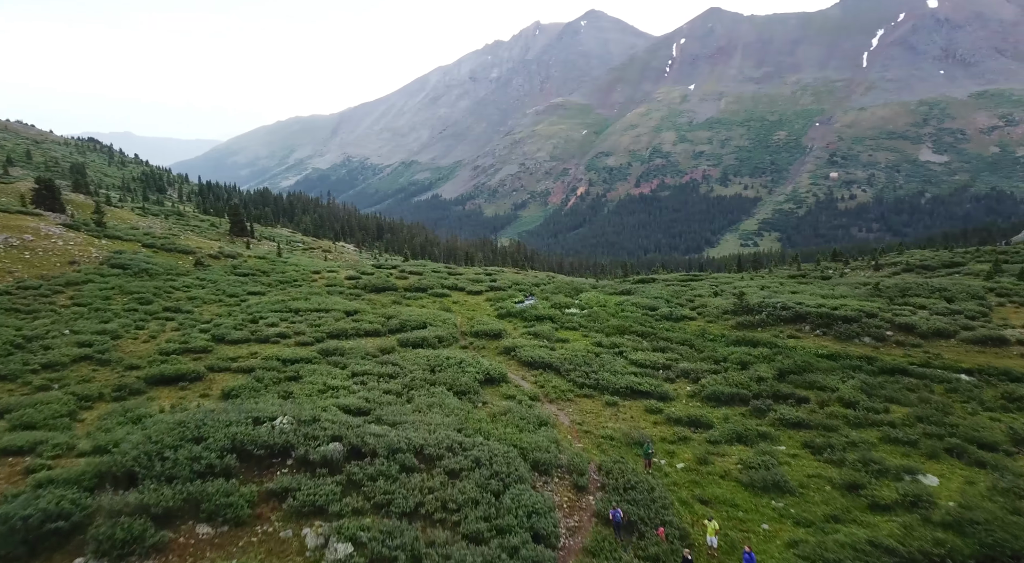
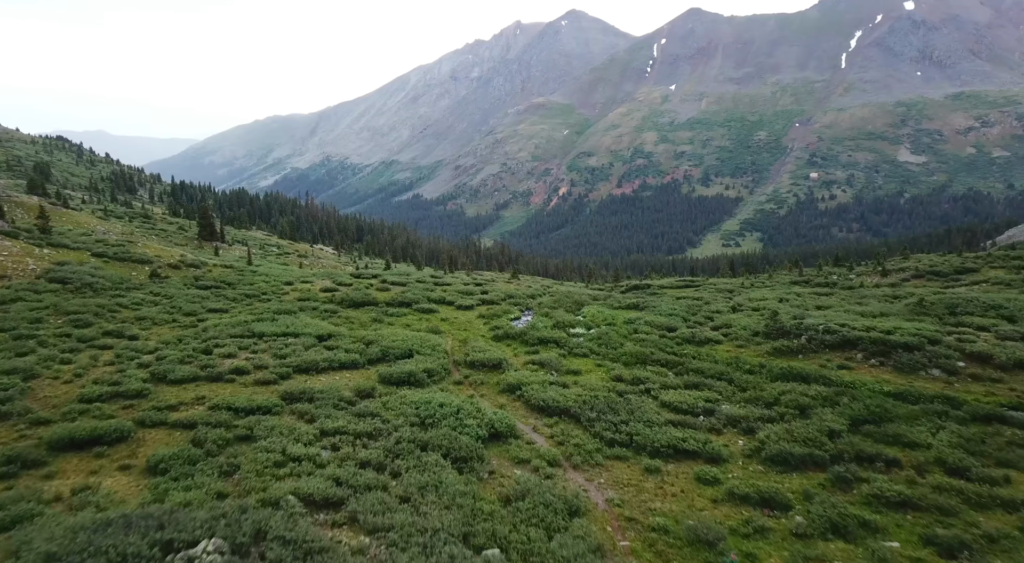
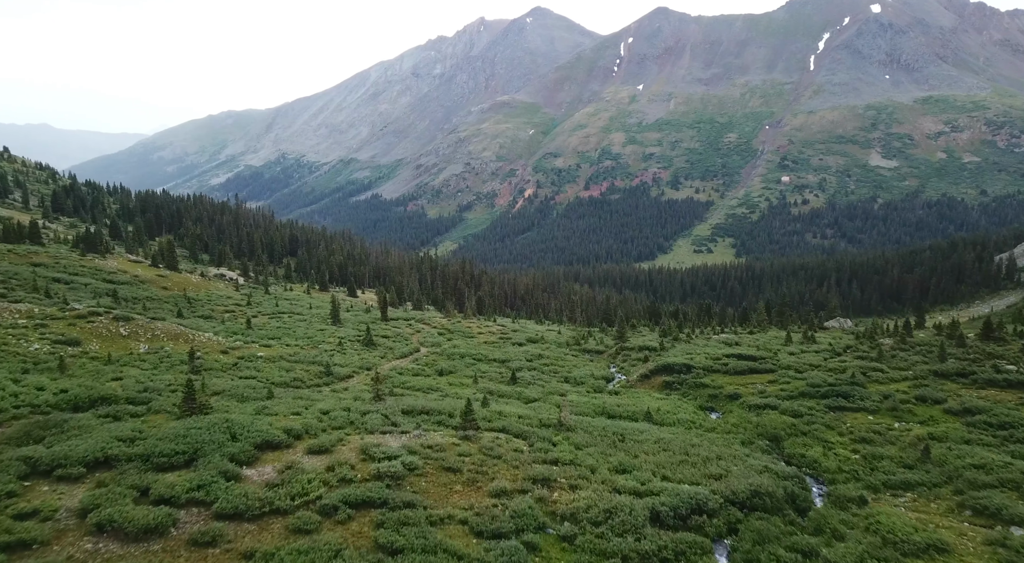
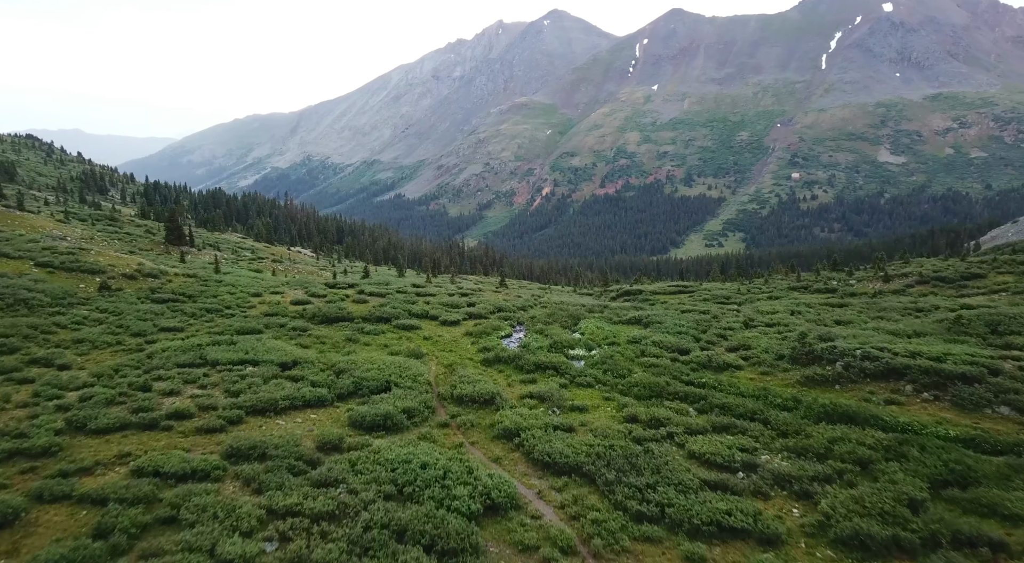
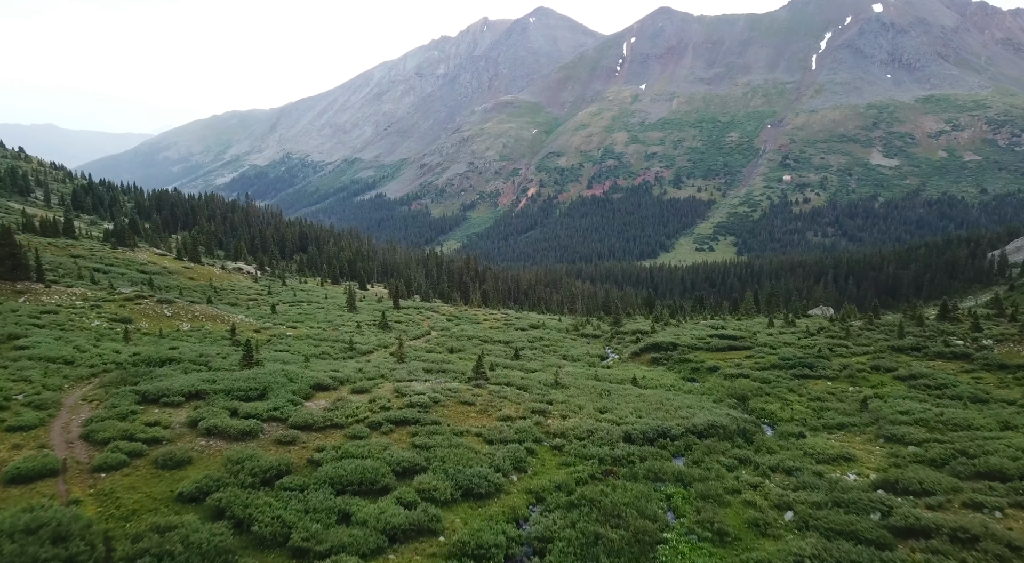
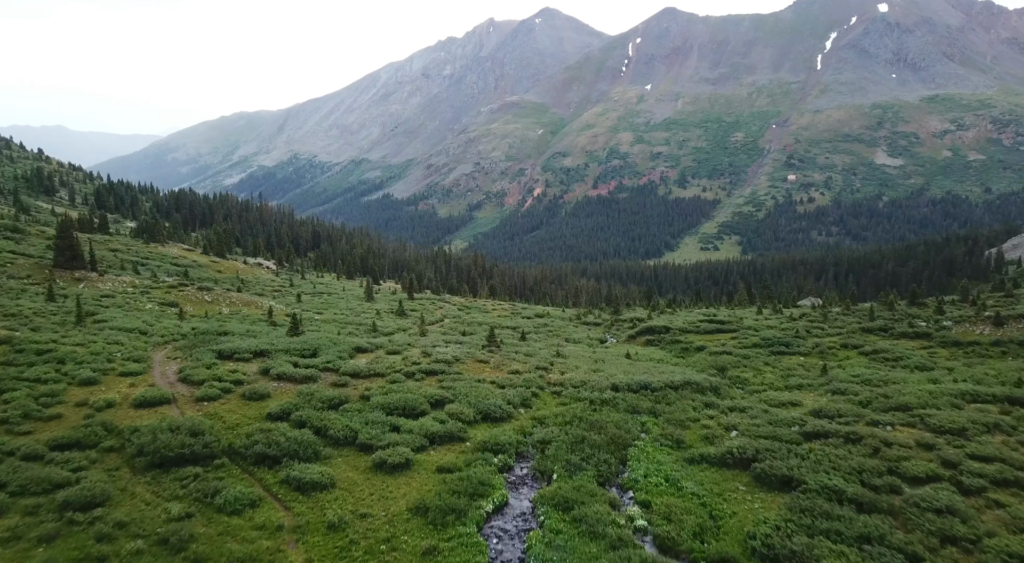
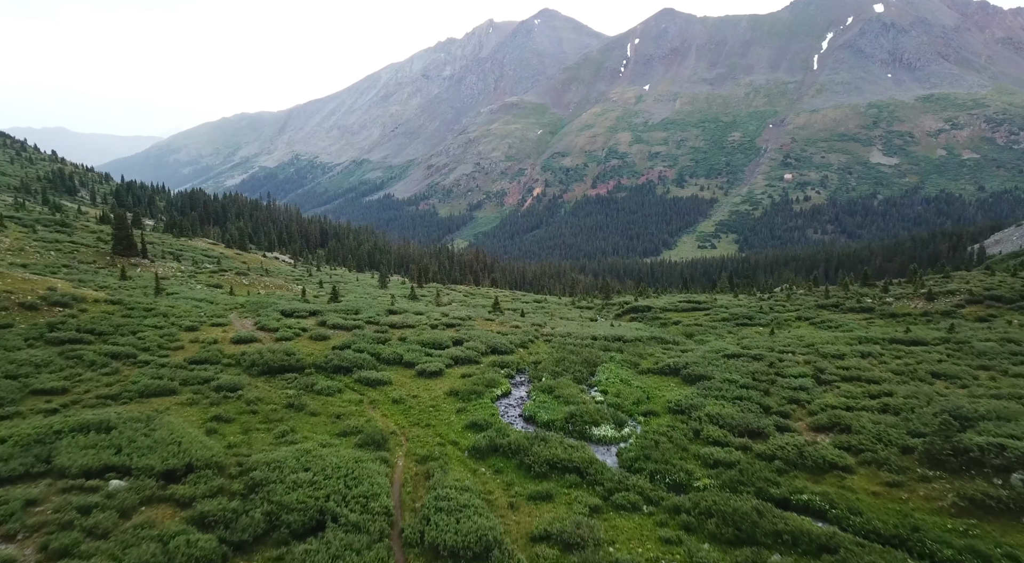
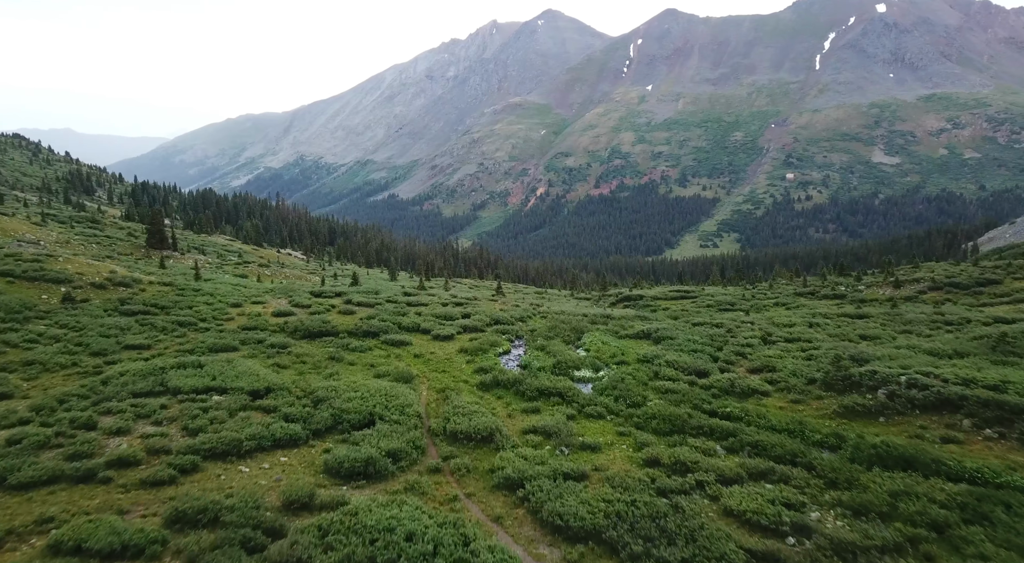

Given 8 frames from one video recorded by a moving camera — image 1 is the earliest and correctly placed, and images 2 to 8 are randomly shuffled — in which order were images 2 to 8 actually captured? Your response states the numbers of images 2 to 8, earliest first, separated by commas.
2, 4, 8, 7, 6, 5, 3
